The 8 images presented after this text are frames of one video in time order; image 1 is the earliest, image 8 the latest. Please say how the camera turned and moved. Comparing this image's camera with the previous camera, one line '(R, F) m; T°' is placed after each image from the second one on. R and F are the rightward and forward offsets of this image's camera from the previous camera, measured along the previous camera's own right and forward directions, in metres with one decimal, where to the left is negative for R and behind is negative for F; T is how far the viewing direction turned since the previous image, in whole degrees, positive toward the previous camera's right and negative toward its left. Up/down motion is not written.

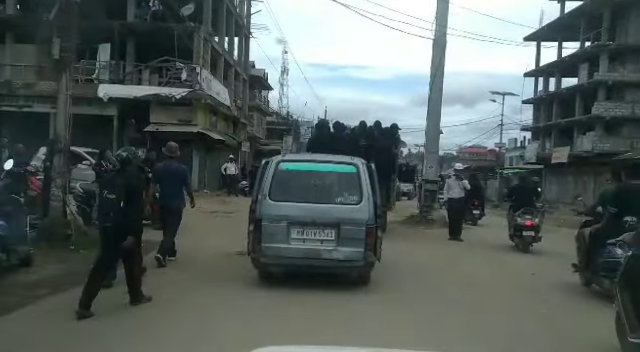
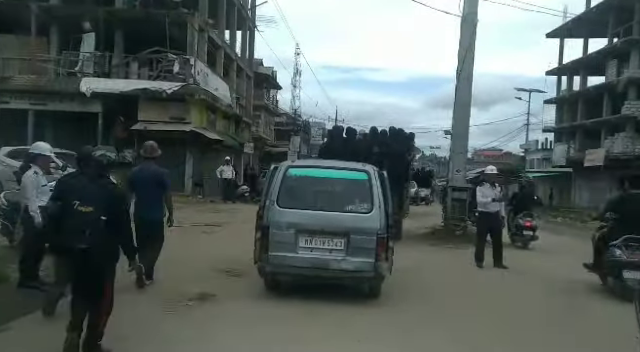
(+0.1, +1.4) m; -1°
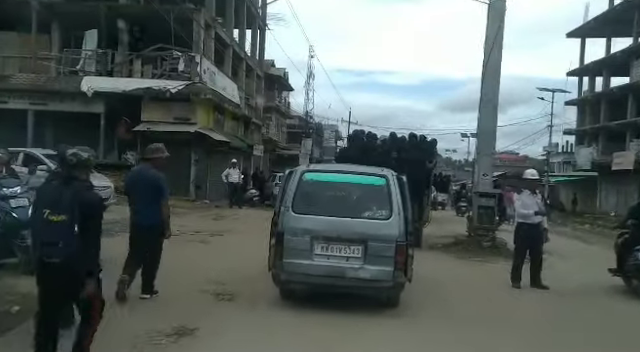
(0.0, +0.6) m; -1°
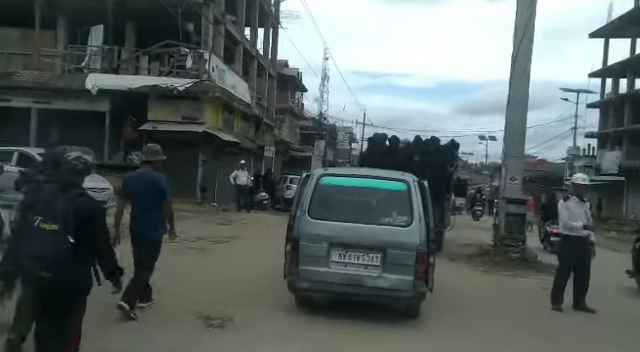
(0.0, +0.5) m; -1°
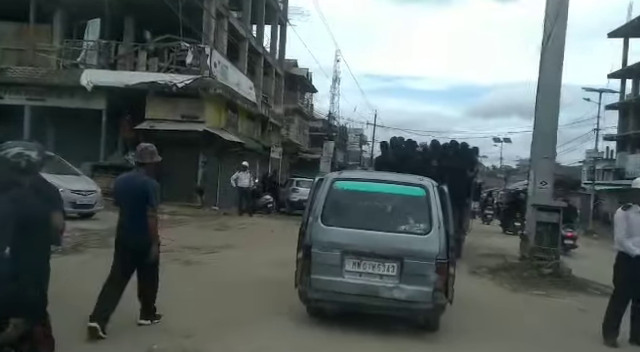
(+0.1, +0.6) m; -1°
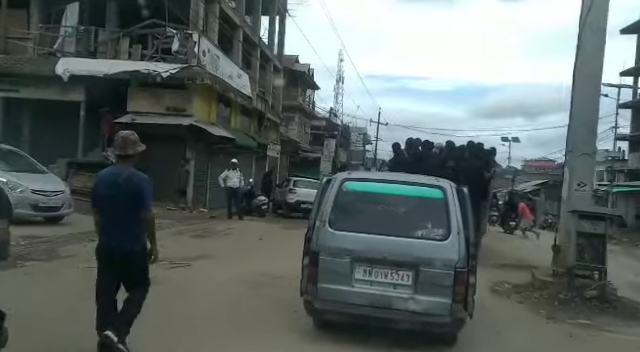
(+0.1, +0.8) m; 0°
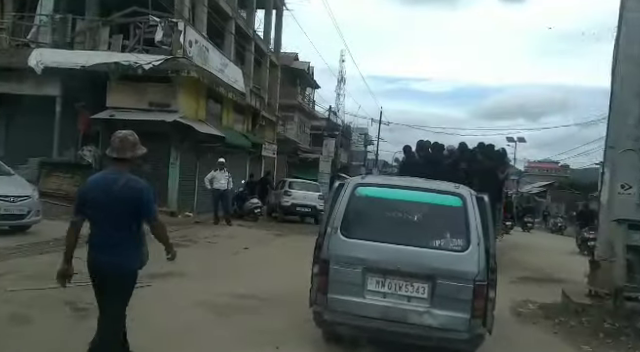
(+0.1, +0.7) m; 0°
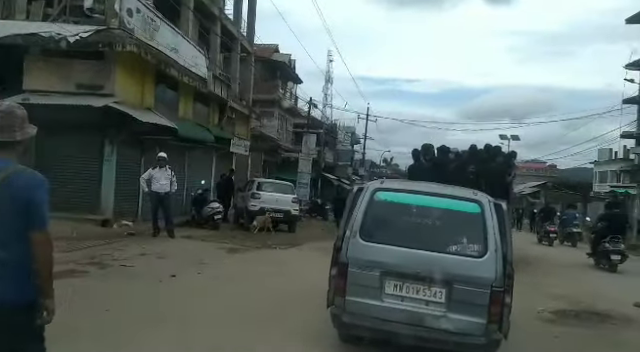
(+0.2, +1.5) m; +1°
